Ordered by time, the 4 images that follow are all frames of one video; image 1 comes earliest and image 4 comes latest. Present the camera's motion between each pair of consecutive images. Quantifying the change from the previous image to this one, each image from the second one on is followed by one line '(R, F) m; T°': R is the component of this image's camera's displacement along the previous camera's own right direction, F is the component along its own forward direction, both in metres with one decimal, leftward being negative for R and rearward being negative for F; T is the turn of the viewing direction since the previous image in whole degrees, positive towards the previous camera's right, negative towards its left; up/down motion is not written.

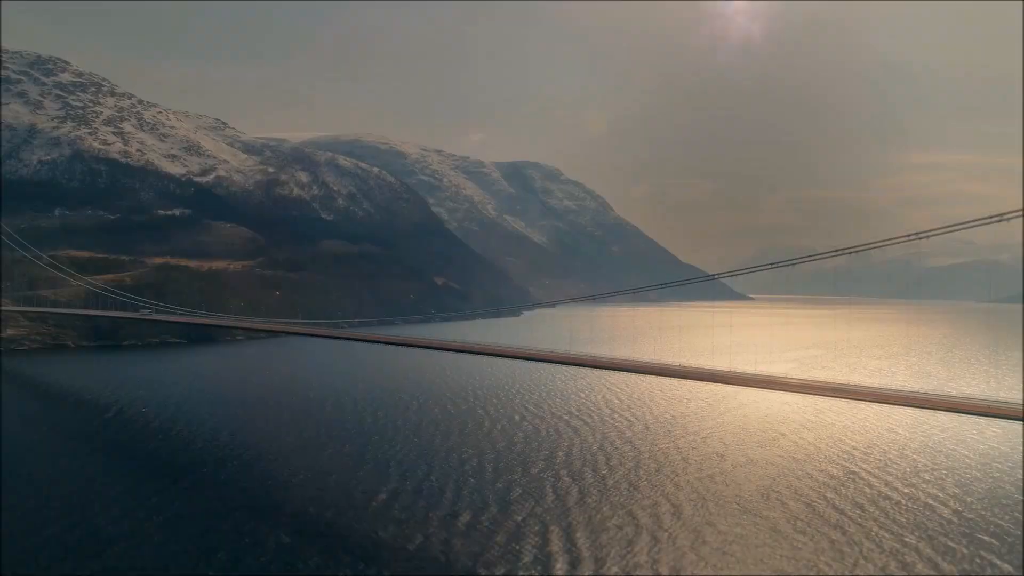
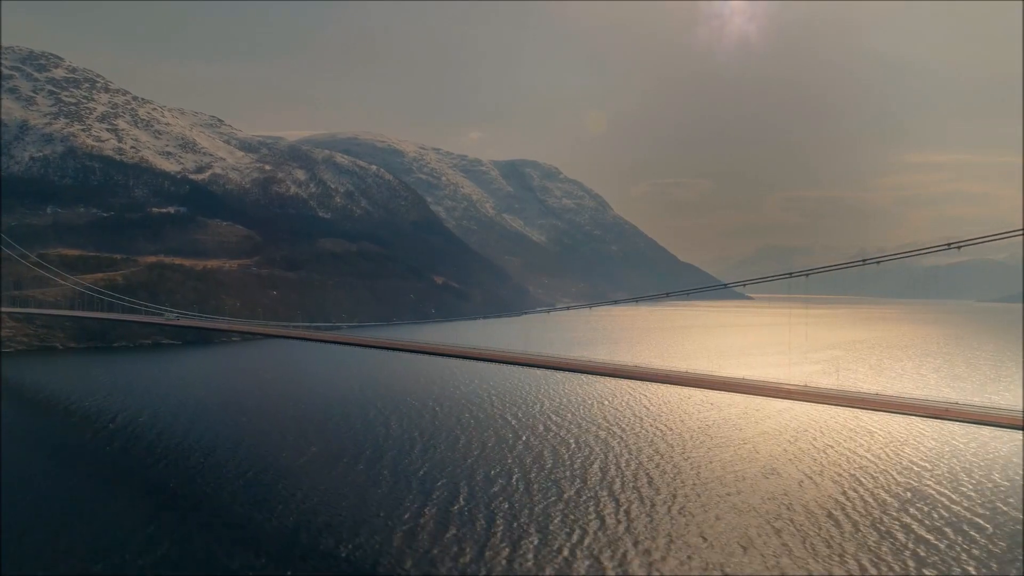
(-0.5, +1.1) m; 0°
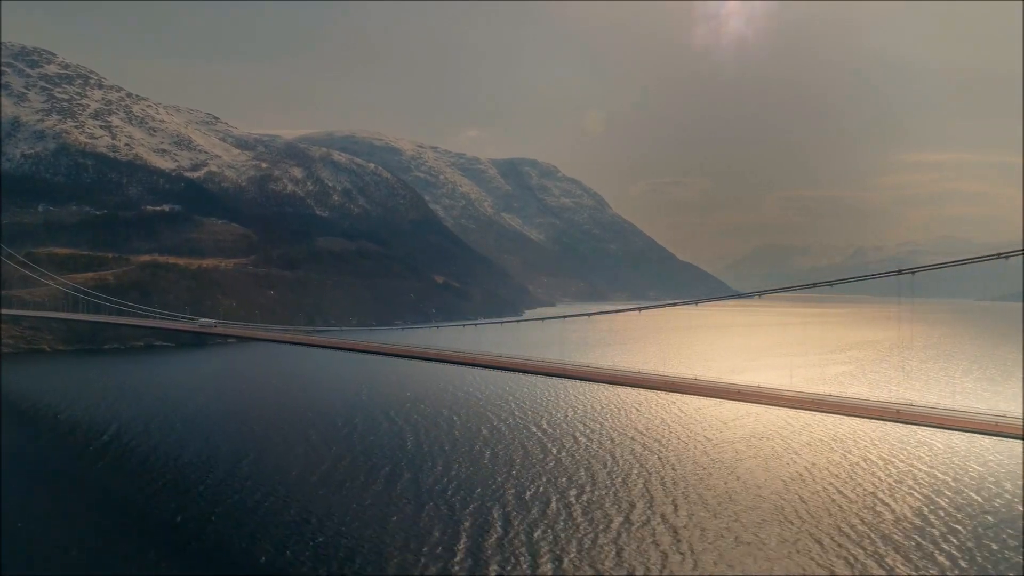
(-0.5, +1.2) m; 0°
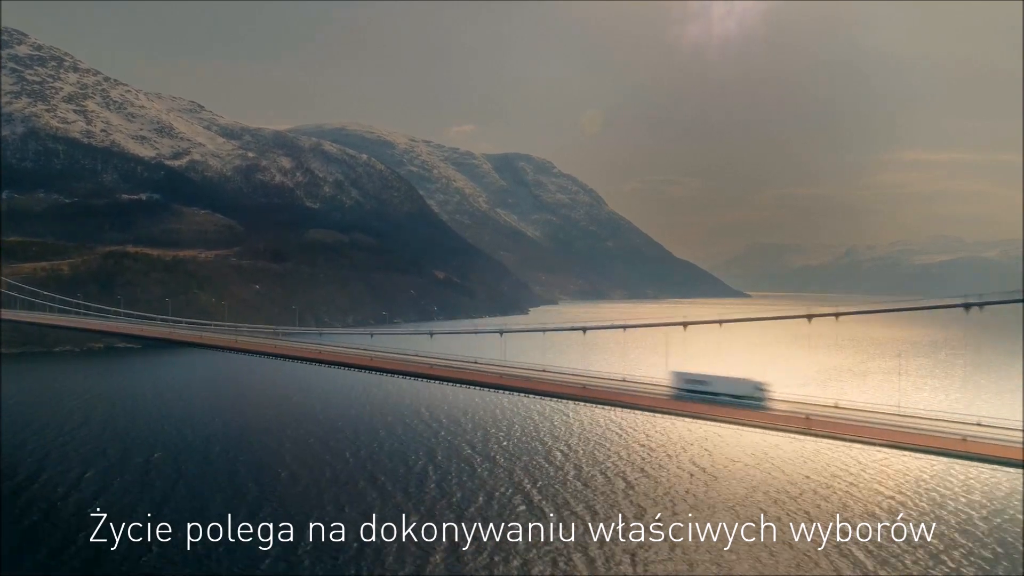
(-1.7, +4.7) m; +1°
